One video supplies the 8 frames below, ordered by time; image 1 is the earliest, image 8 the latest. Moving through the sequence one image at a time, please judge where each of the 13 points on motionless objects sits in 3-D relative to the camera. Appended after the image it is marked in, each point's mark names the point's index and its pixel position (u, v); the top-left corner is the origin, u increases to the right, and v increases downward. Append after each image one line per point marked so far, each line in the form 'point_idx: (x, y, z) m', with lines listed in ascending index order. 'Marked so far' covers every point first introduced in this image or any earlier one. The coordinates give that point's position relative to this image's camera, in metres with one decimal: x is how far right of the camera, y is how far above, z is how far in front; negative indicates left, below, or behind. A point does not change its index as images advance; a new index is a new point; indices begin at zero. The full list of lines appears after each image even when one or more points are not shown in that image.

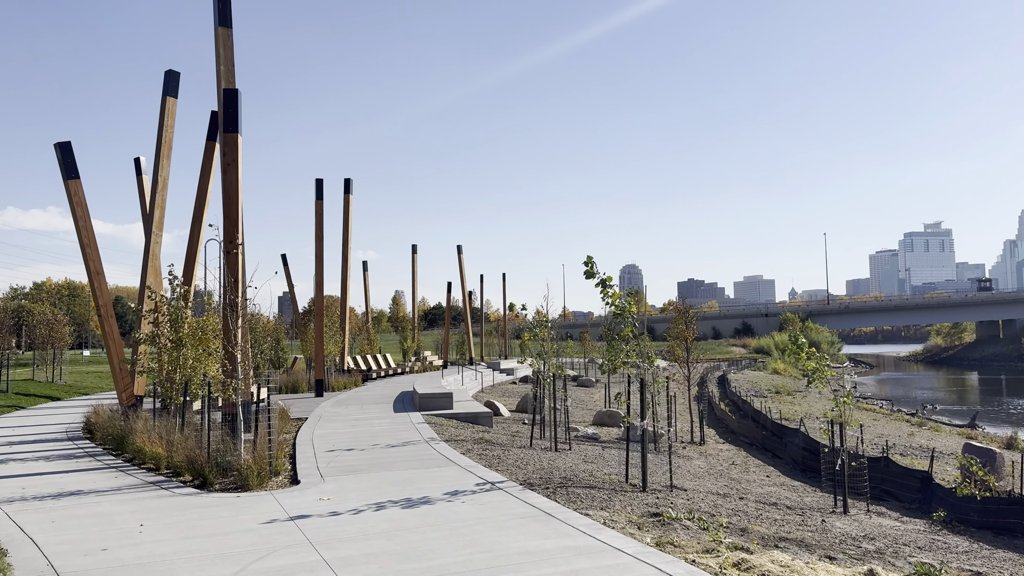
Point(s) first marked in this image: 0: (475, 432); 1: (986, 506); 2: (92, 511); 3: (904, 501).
0: (-0.7, -2.6, +14.1) m
1: (+5.4, -2.6, +9.6) m
2: (-4.1, -2.2, +7.8) m
3: (+5.4, -3.0, +11.2) m
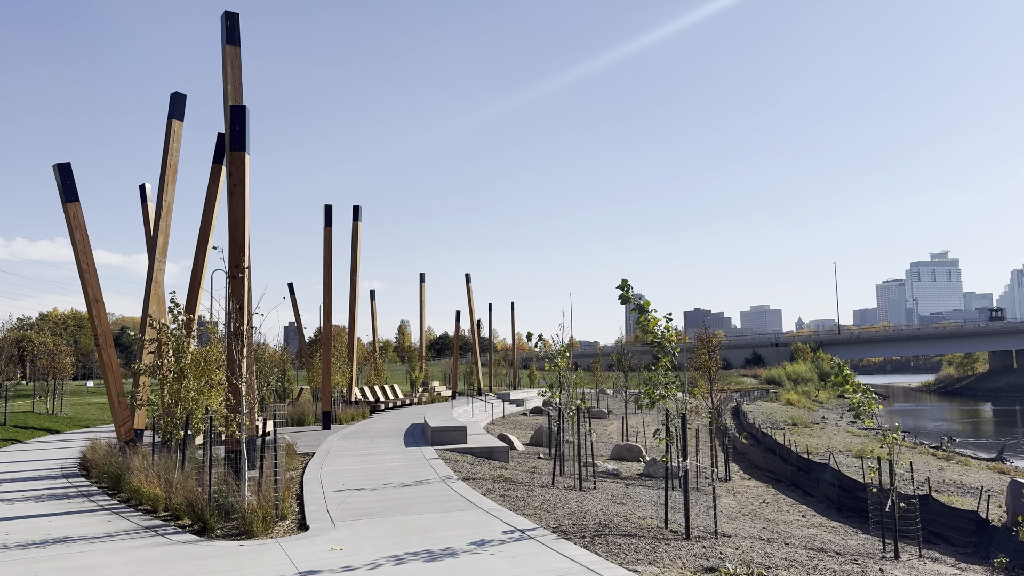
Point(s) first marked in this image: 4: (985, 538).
0: (-0.3, -3.0, +13.3) m
1: (+5.7, -2.9, +8.7) m
2: (-3.8, -2.4, +7.0) m
3: (+5.7, -3.4, +10.3) m
4: (+5.8, -3.2, +10.0) m
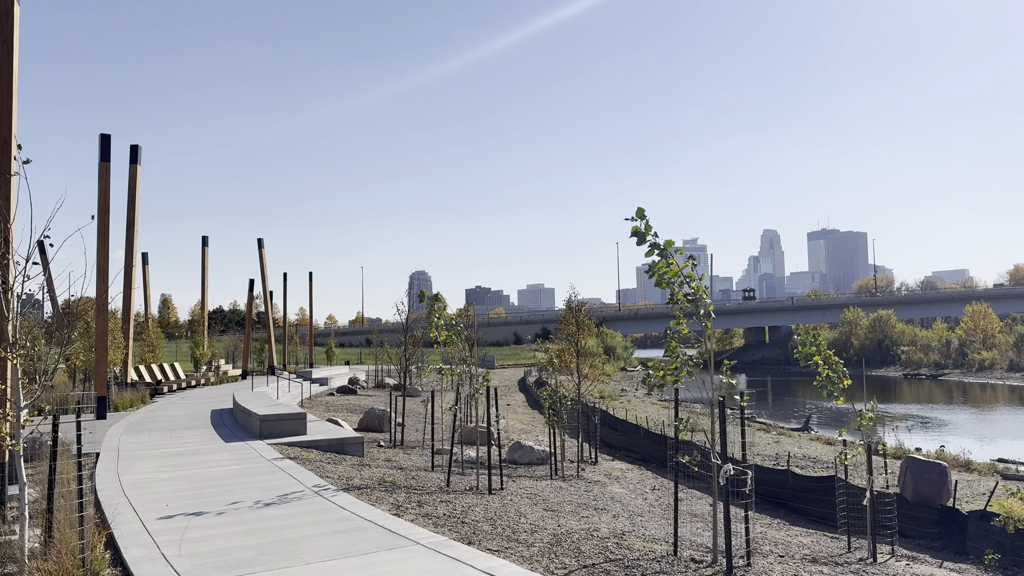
0: (-2.0, -2.3, +10.3) m
1: (+5.1, -2.4, +7.5) m
2: (-3.6, -1.9, +3.3) m
3: (+4.6, -2.9, +9.1) m
4: (+4.9, -2.7, +8.8) m
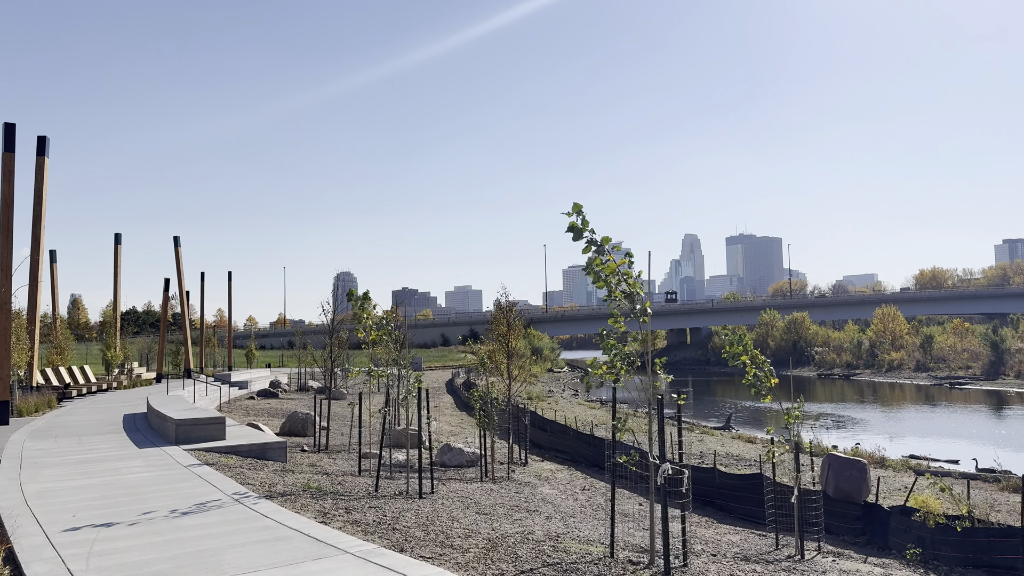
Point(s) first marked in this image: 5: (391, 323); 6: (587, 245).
0: (-2.8, -2.3, +9.9) m
1: (+4.5, -2.4, +7.8) m
2: (-3.8, -1.8, +2.8) m
3: (+3.8, -2.9, +9.3) m
4: (+4.1, -2.7, +9.0) m
5: (-2.7, -0.8, +17.7) m
6: (+0.6, +0.3, +6.0) m
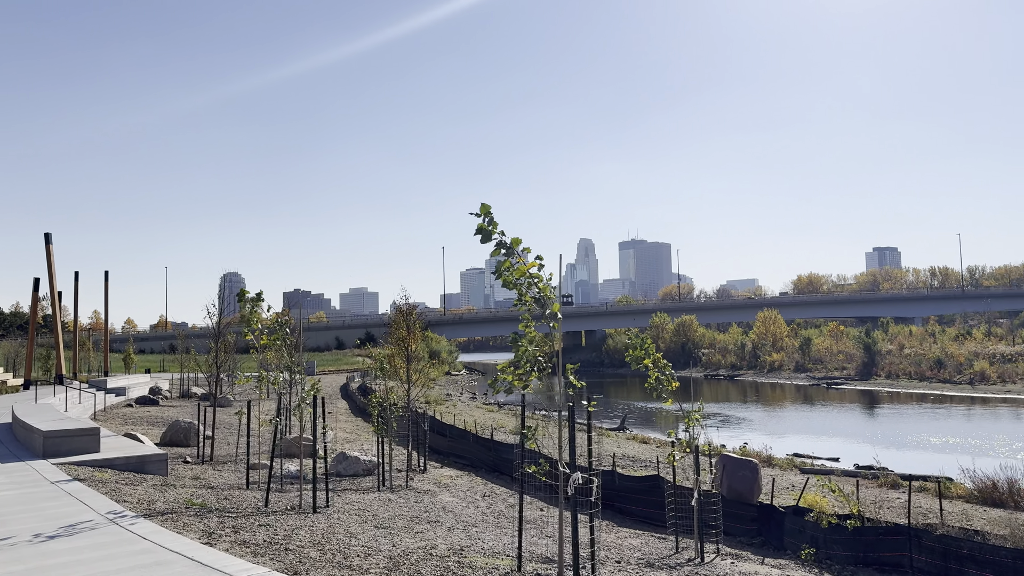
0: (-4.0, -2.3, +9.2) m
1: (+3.5, -2.5, +8.0) m
2: (-4.1, -1.8, +2.0) m
3: (+2.7, -2.9, +9.4) m
4: (+3.0, -2.7, +9.2) m
5: (-4.9, -0.8, +17.0) m
6: (-0.1, +0.3, +5.8) m
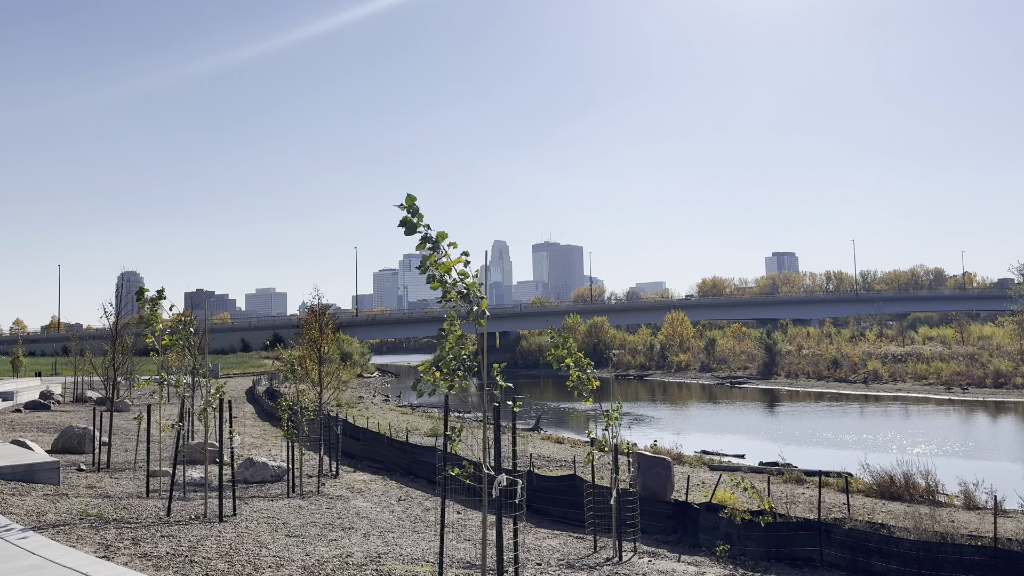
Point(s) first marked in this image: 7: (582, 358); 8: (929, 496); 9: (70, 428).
0: (-4.9, -2.3, +8.5) m
1: (+2.7, -2.5, +8.2) m
2: (-4.2, -1.8, +1.4) m
3: (+1.7, -2.9, +9.5) m
4: (+2.0, -2.8, +9.4) m
5: (-6.6, -0.8, +16.2) m
6: (-0.7, +0.3, +5.6) m
7: (+0.8, -0.8, +9.3) m
8: (+6.3, -3.2, +12.2) m
9: (-9.1, -2.9, +16.5) m
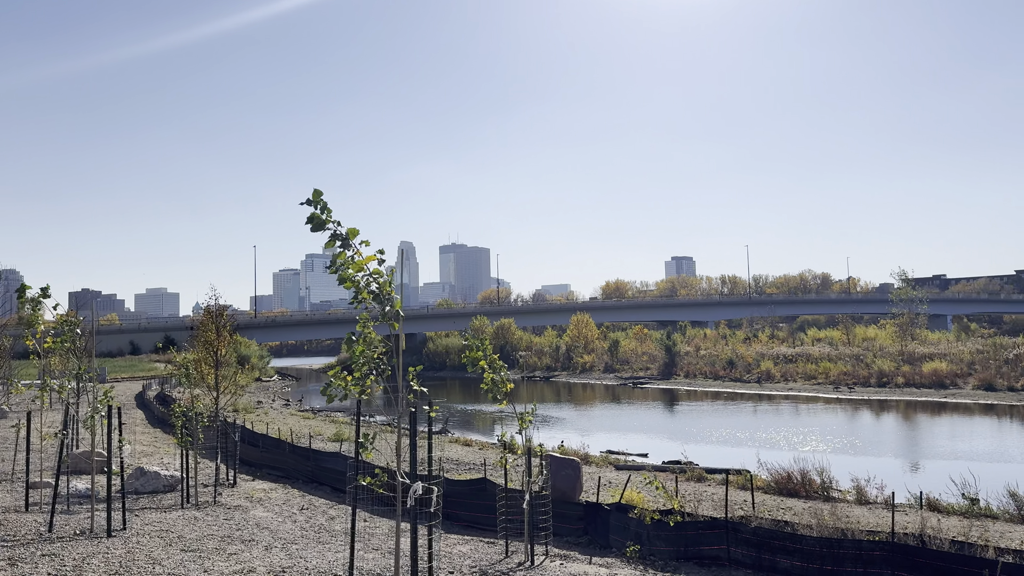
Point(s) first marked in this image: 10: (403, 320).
0: (-5.8, -2.3, +7.8) m
1: (+1.8, -2.6, +8.3) m
2: (-4.3, -1.7, +0.8) m
3: (+0.7, -3.0, +9.5) m
4: (+1.0, -2.8, +9.4) m
5: (-8.4, -0.8, +15.2) m
6: (-1.2, +0.3, +5.3) m
7: (-0.2, -0.9, +9.2) m
8: (+4.9, -3.2, +12.7) m
9: (-10.9, -2.9, +15.2) m
10: (-0.8, -0.2, +5.8) m
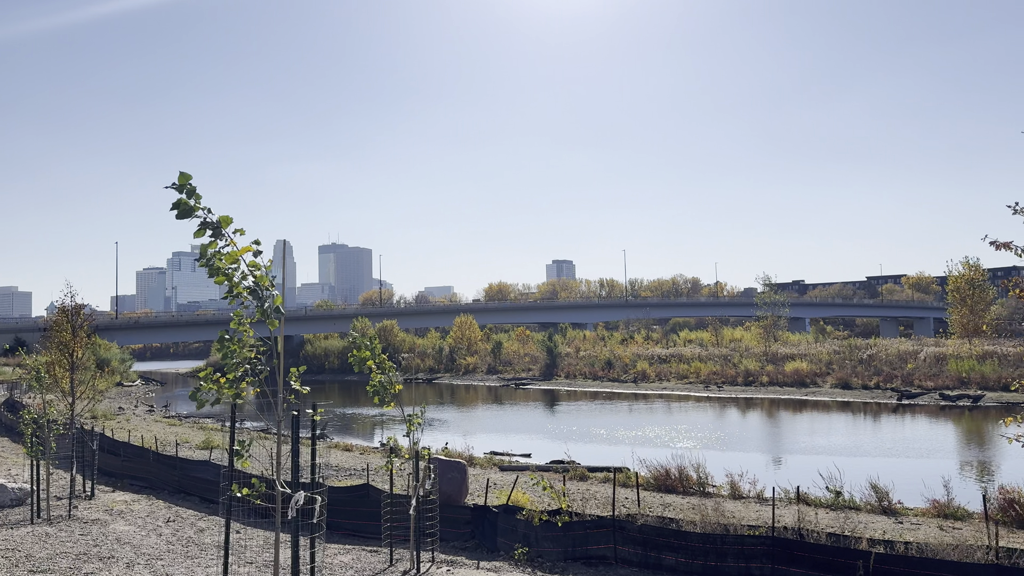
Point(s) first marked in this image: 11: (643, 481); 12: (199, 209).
0: (-6.8, -2.2, +6.7) m
1: (+0.6, -2.6, +8.3) m
2: (-4.3, -1.7, 0.0) m
3: (-0.7, -3.0, +9.3) m
4: (-0.3, -2.8, +9.3) m
5: (-10.4, -0.7, +13.6) m
6: (-1.9, +0.3, +4.9) m
7: (-1.5, -0.8, +8.9) m
8: (+3.1, -3.3, +13.1) m
9: (-13.0, -2.8, +13.3) m
10: (-1.6, -0.2, +5.4) m
11: (+2.3, -3.3, +13.7) m
12: (-1.9, +0.5, +4.9) m
